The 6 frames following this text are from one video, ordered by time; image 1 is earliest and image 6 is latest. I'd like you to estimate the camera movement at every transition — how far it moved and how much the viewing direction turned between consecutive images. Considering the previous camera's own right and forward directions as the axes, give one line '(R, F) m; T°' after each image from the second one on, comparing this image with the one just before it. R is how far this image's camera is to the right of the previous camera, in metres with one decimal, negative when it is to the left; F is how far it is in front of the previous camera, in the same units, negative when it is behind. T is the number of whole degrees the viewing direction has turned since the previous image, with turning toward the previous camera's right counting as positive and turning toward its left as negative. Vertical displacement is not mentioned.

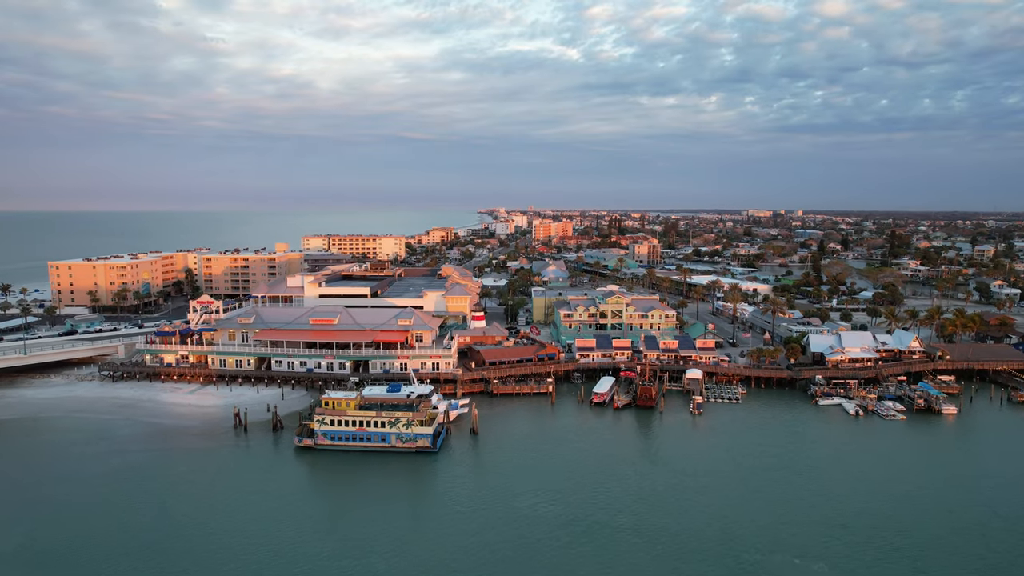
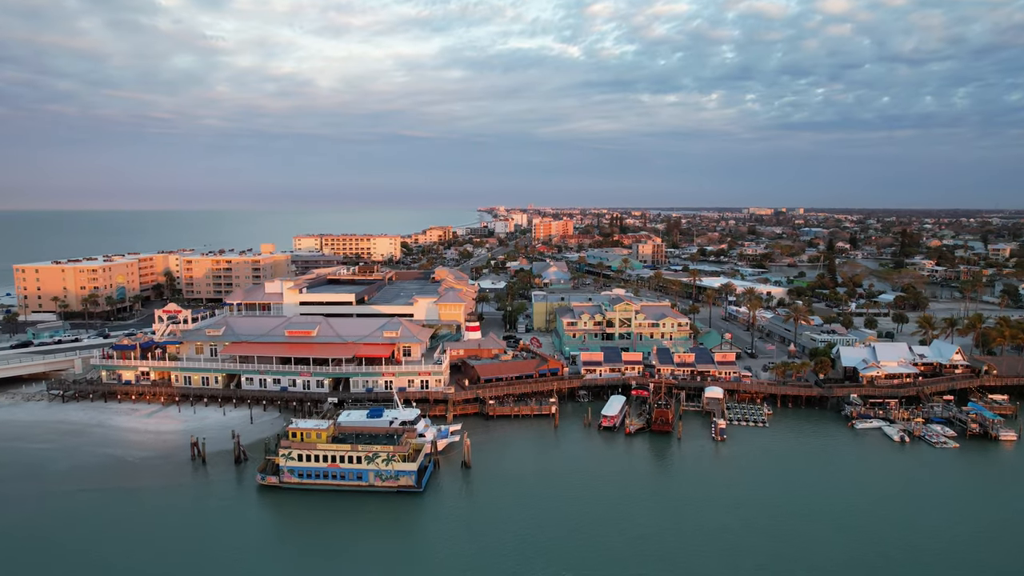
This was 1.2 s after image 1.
(+0.1, +4.4) m; 0°
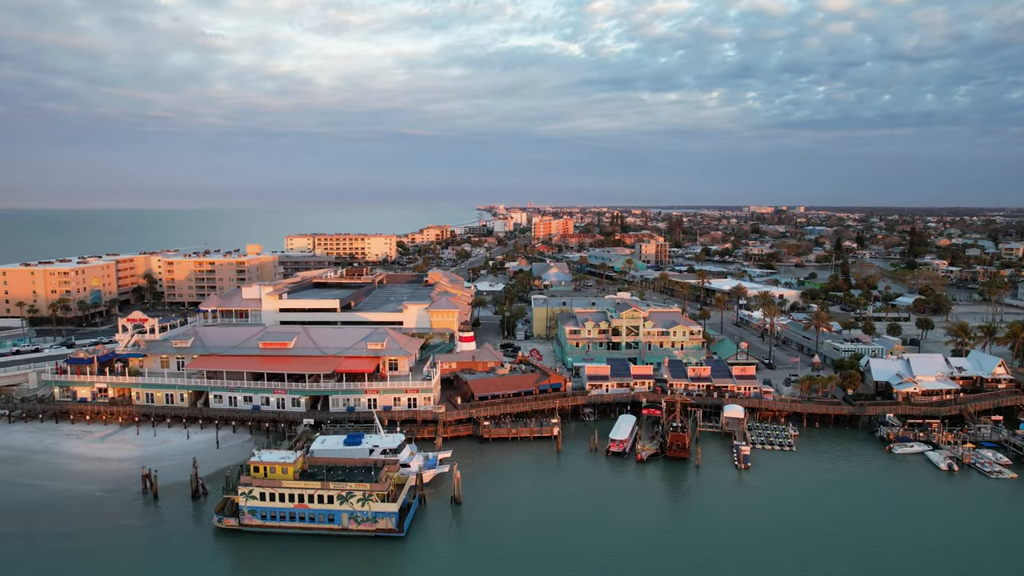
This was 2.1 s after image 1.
(+0.1, +3.7) m; 0°
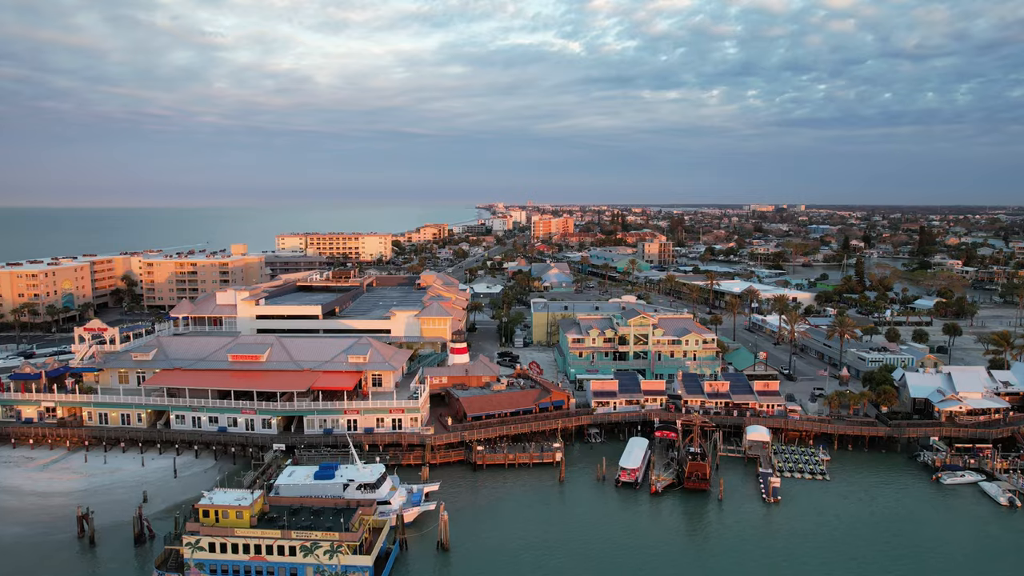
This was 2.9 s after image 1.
(+0.1, +3.6) m; 0°
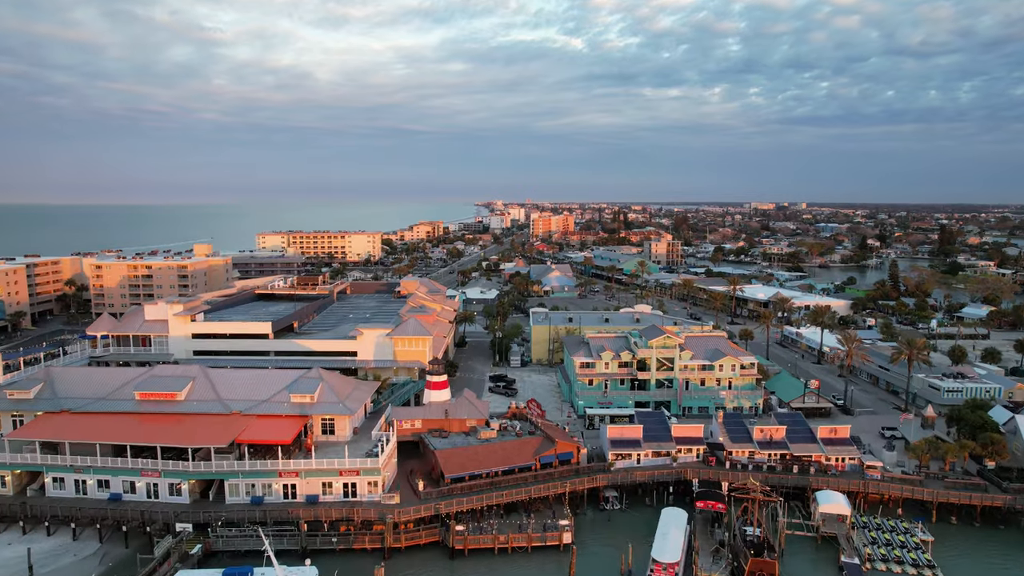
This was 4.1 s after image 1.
(+0.2, +7.5) m; 0°
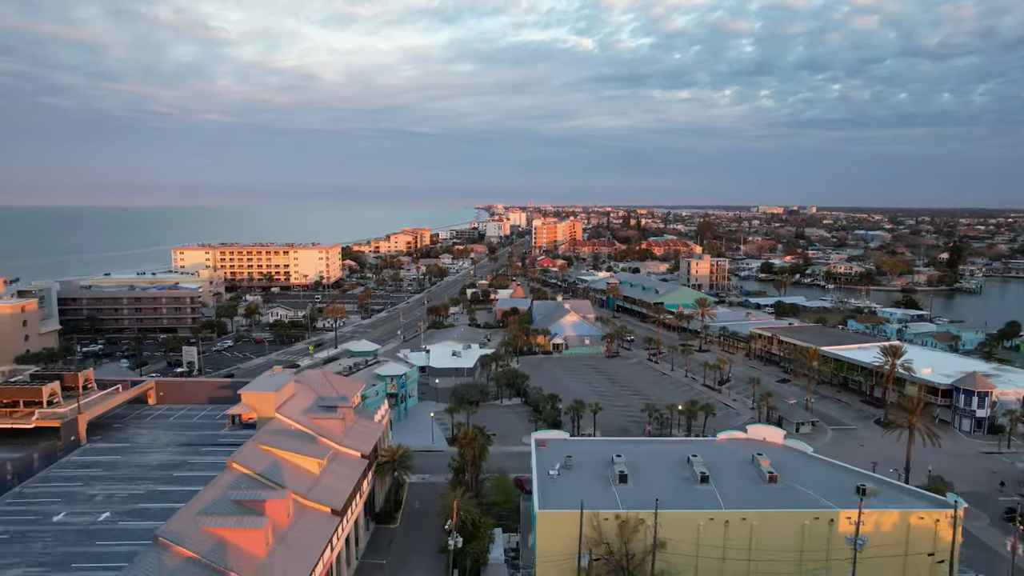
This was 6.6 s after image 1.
(+0.5, +25.2) m; 0°
